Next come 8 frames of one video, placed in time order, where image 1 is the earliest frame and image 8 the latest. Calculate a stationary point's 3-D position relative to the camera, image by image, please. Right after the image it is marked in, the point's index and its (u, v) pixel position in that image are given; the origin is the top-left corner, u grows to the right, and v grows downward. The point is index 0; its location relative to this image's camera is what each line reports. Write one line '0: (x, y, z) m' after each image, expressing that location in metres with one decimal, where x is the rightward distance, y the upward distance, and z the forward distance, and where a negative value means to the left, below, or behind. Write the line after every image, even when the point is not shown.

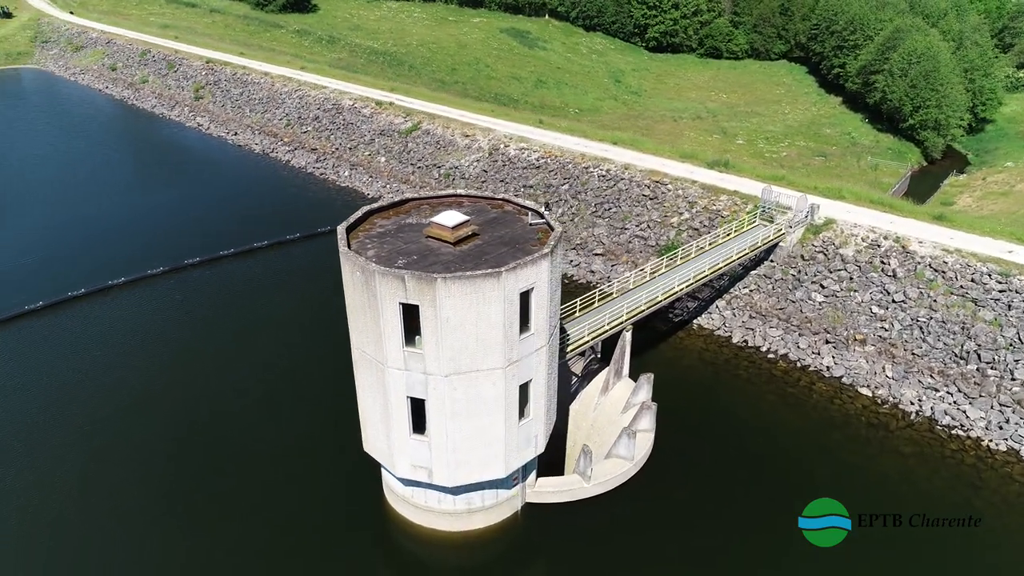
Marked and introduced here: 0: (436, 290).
0: (-1.7, 0.0, +15.9) m
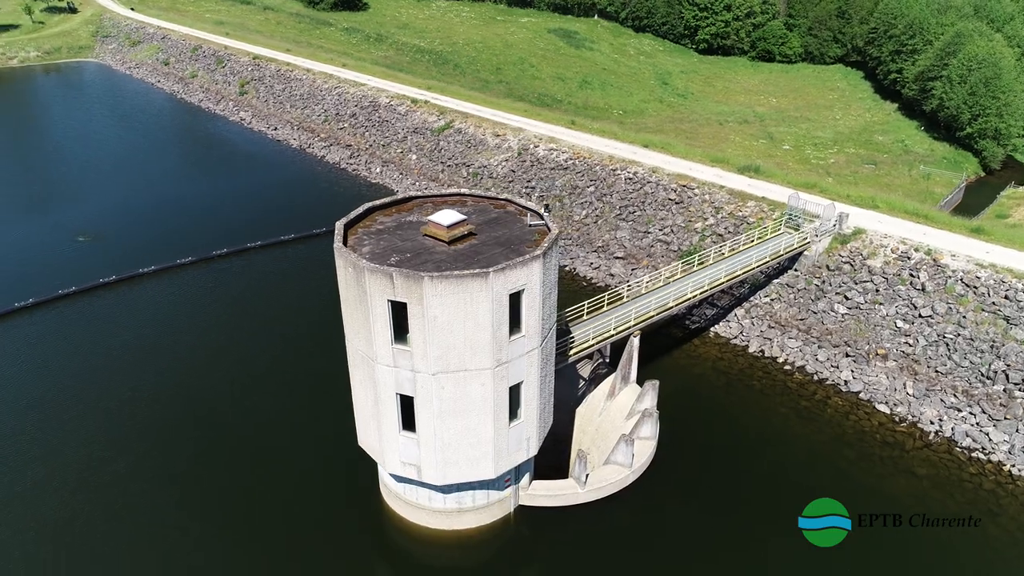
0: (-2.0, 0.0, +15.9) m
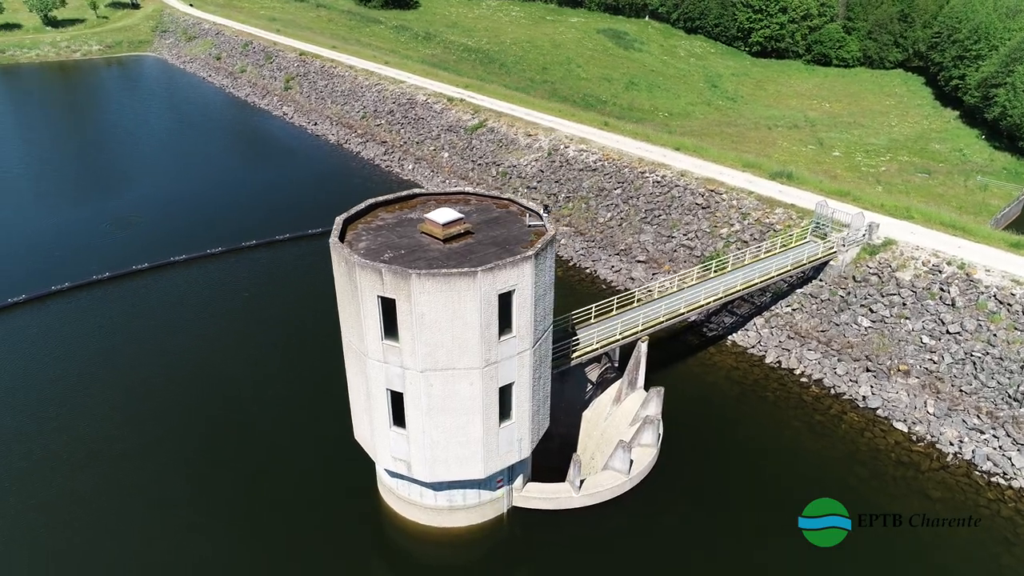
0: (-2.3, +0.1, +16.0) m
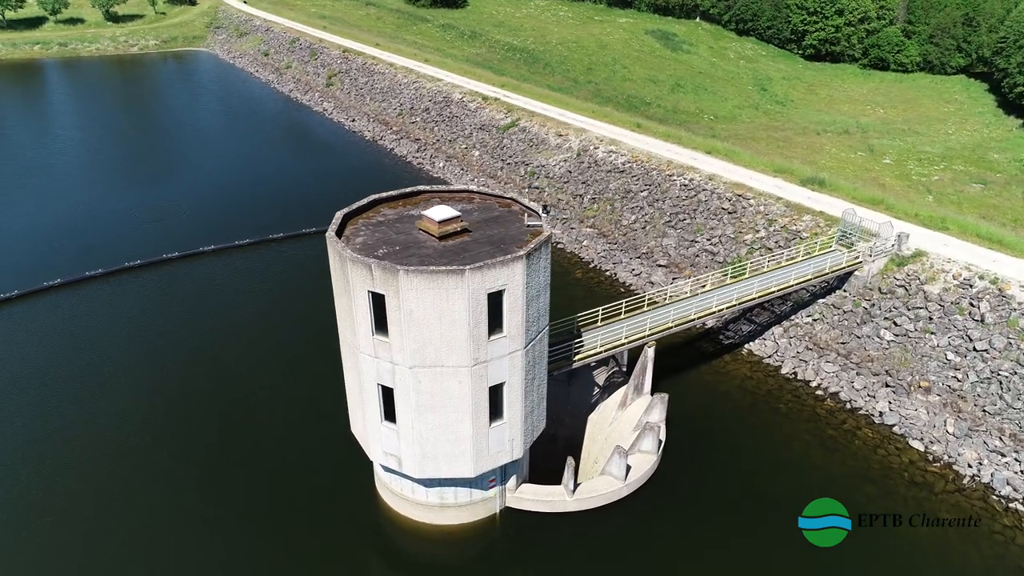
0: (-2.5, +0.1, +16.0) m
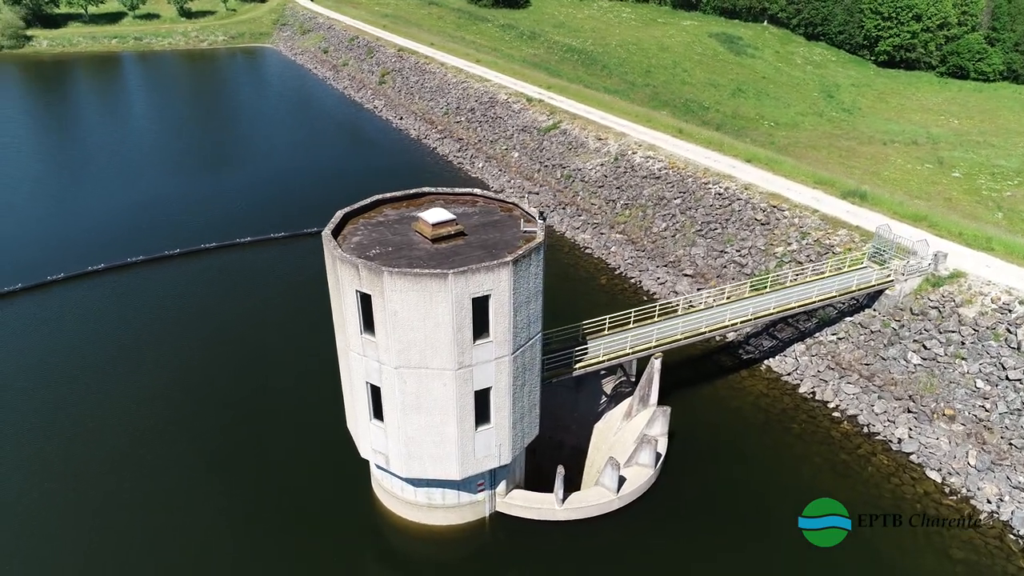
0: (-2.9, +0.1, +16.2) m
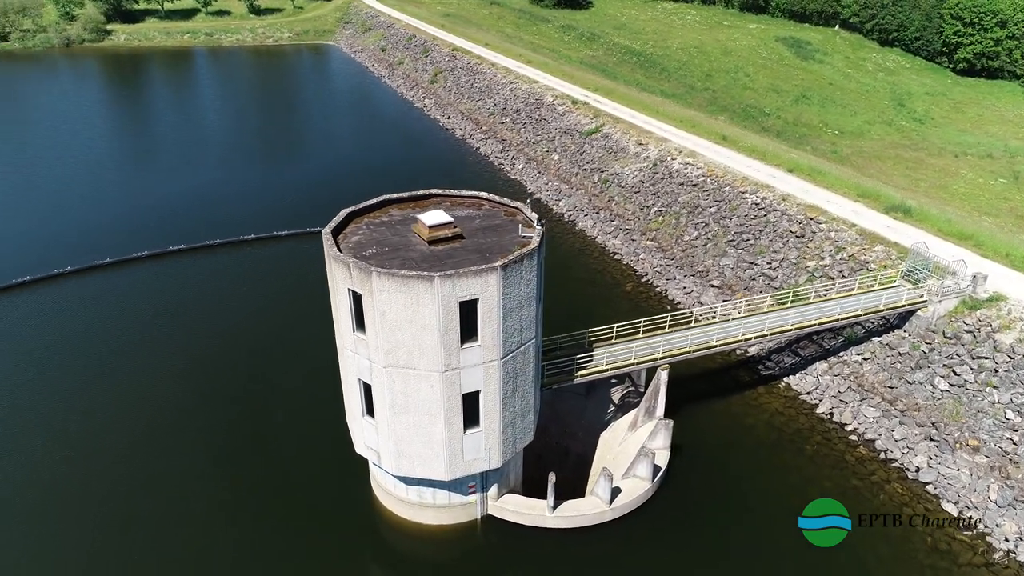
0: (-3.2, +0.1, +16.4) m
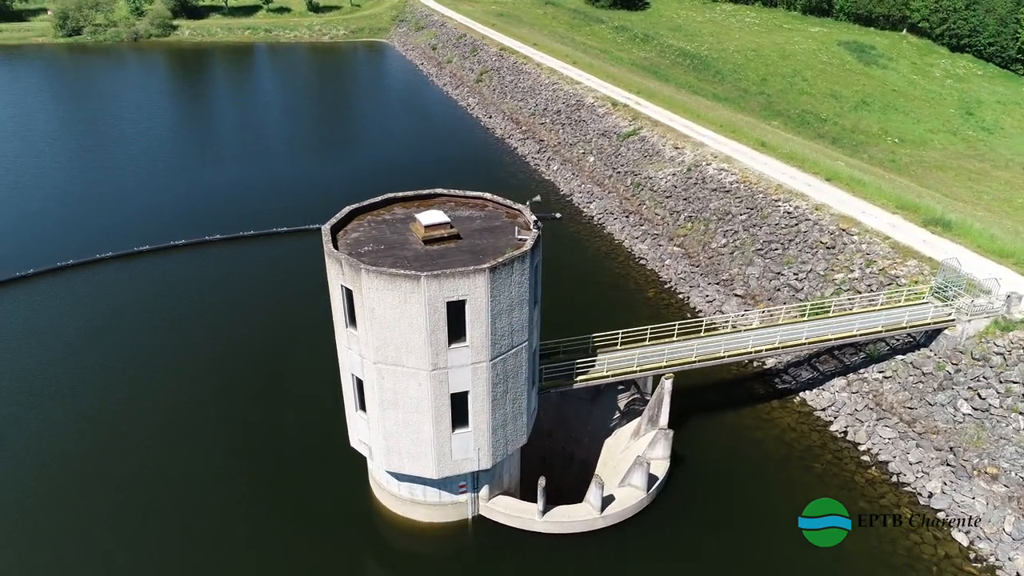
0: (-3.5, +0.2, +16.7) m
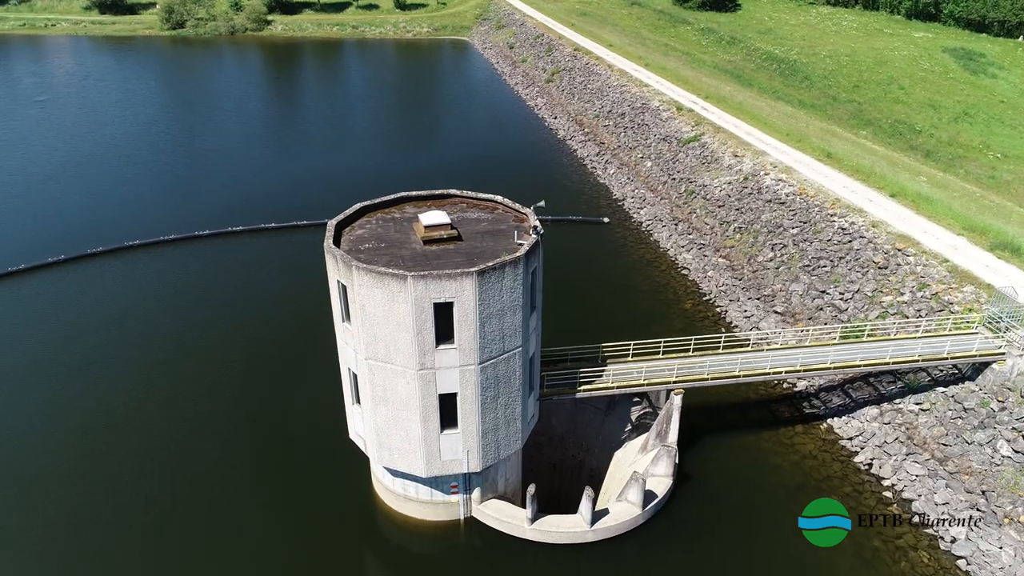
0: (-3.8, +0.3, +17.0) m
